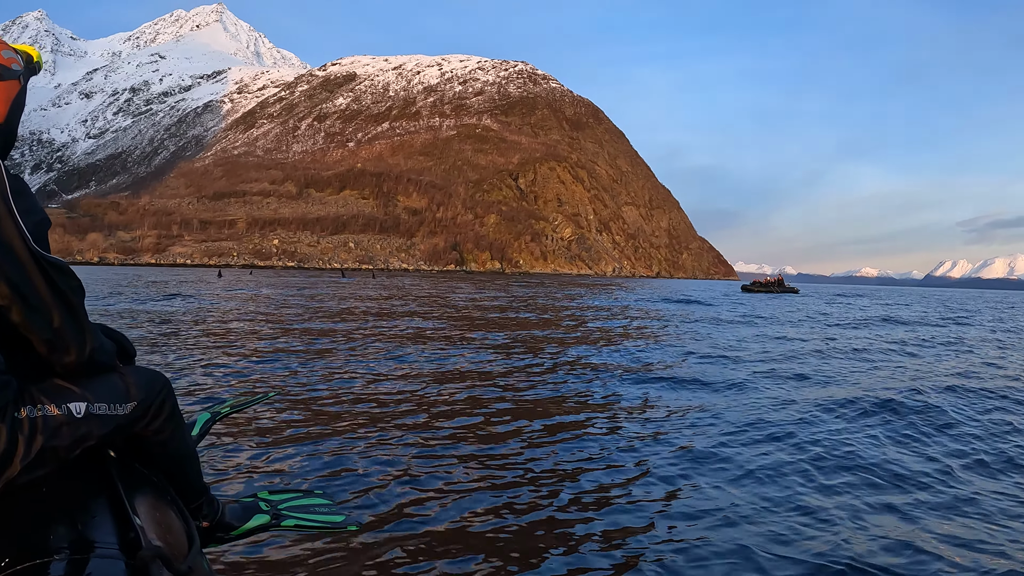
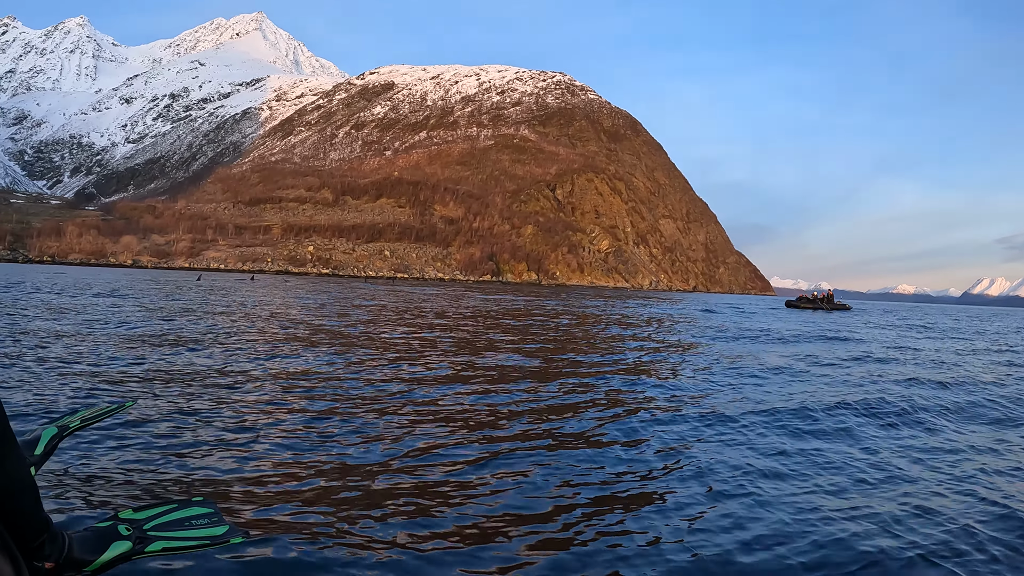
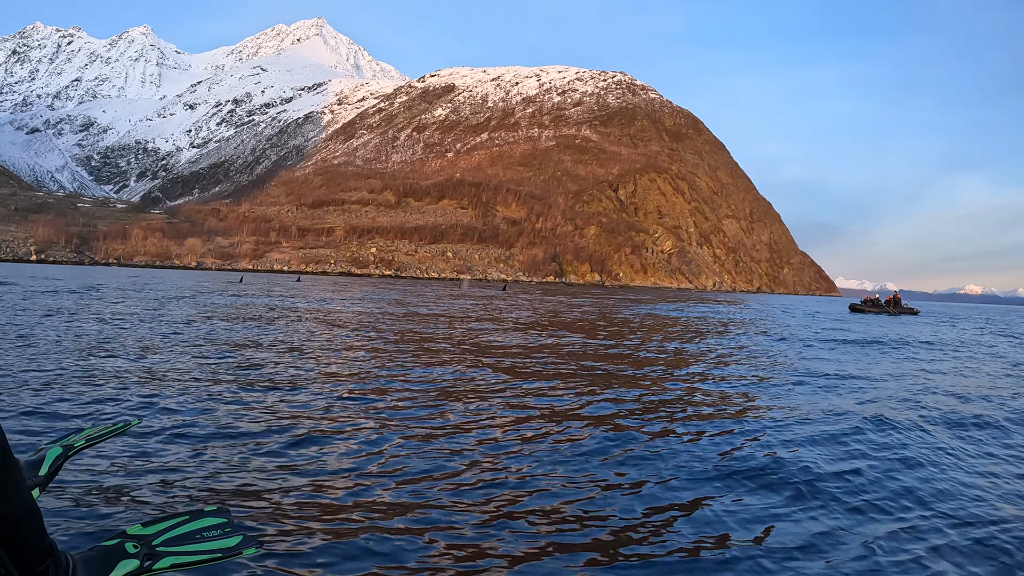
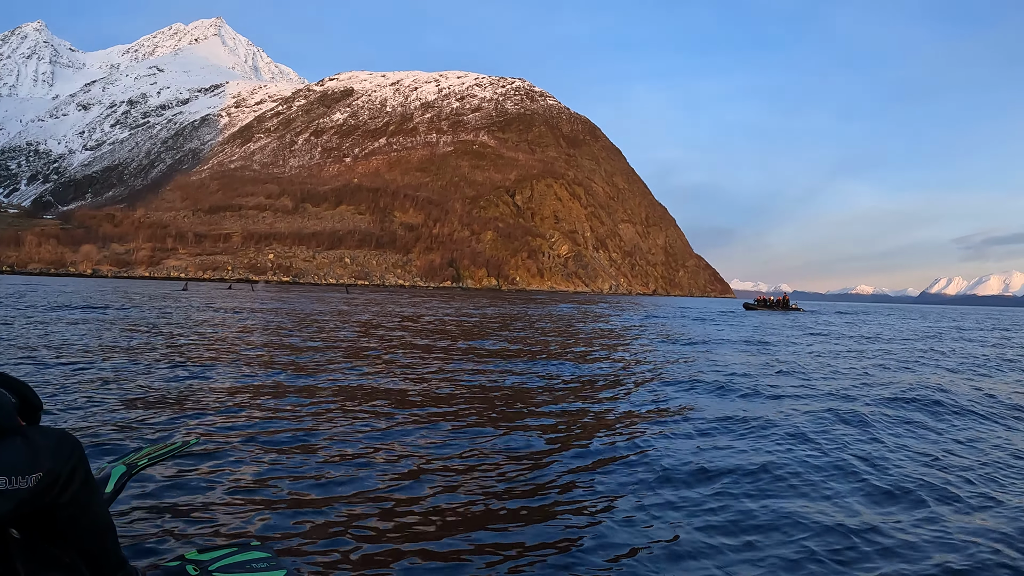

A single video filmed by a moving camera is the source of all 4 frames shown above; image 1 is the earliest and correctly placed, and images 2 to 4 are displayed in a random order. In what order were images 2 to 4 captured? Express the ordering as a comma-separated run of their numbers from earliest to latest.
4, 2, 3
